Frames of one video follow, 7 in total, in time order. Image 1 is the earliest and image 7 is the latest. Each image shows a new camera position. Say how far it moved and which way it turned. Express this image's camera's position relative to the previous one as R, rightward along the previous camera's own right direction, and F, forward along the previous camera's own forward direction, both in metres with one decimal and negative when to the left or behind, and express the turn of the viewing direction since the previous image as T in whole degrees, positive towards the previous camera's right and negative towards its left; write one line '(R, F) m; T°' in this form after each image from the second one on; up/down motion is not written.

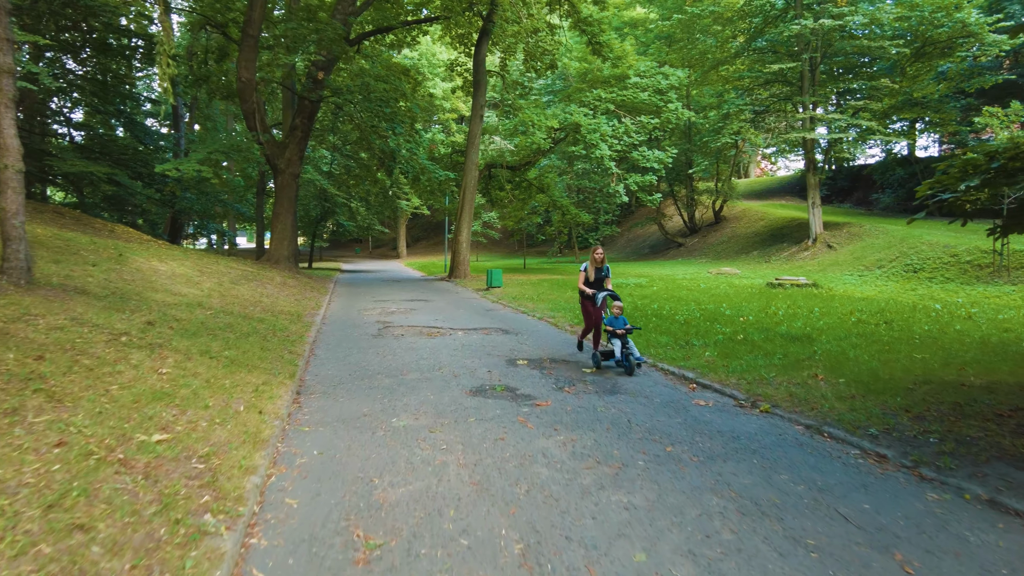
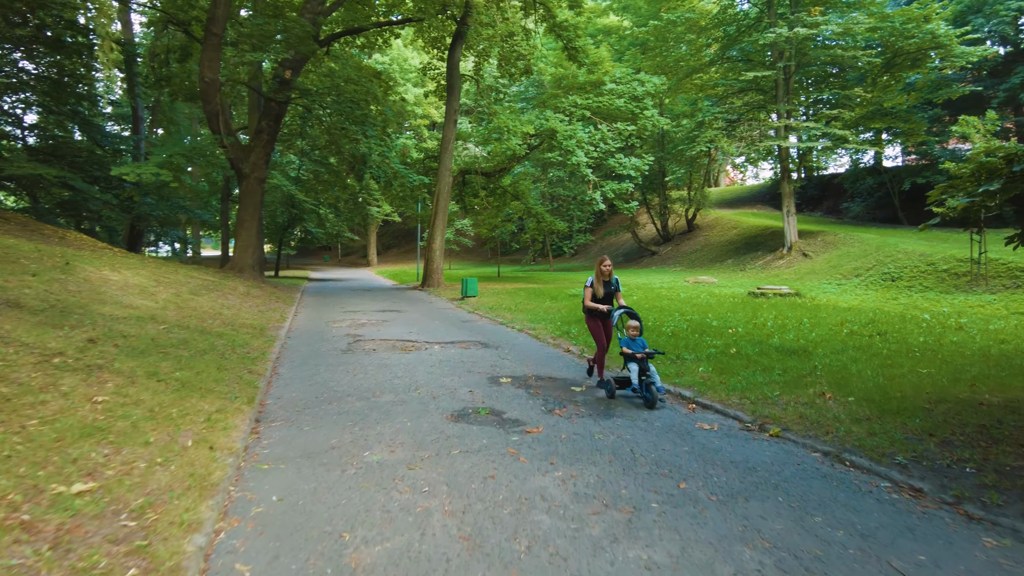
(-0.1, +0.5) m; +3°
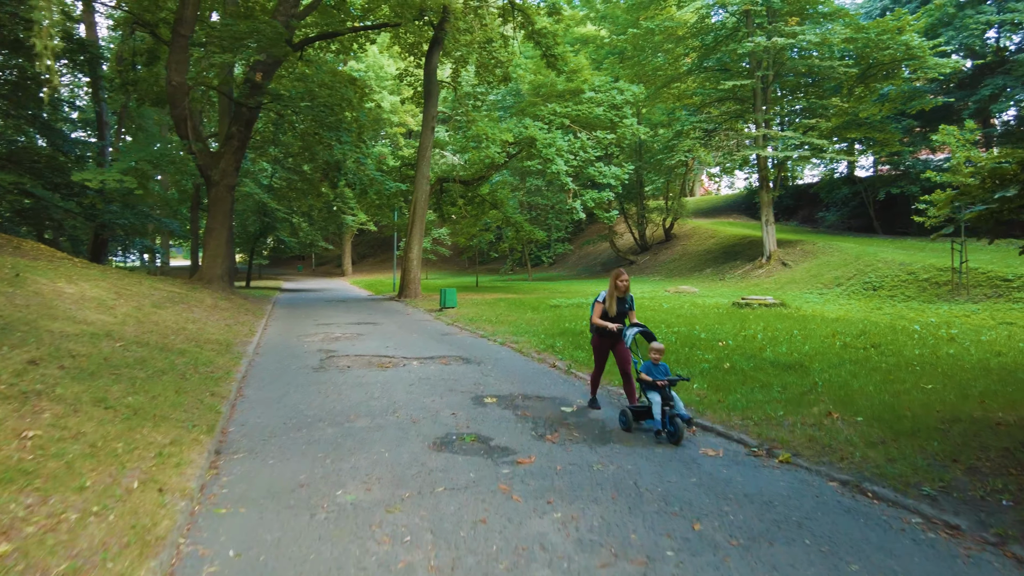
(-0.1, +0.4) m; +2°
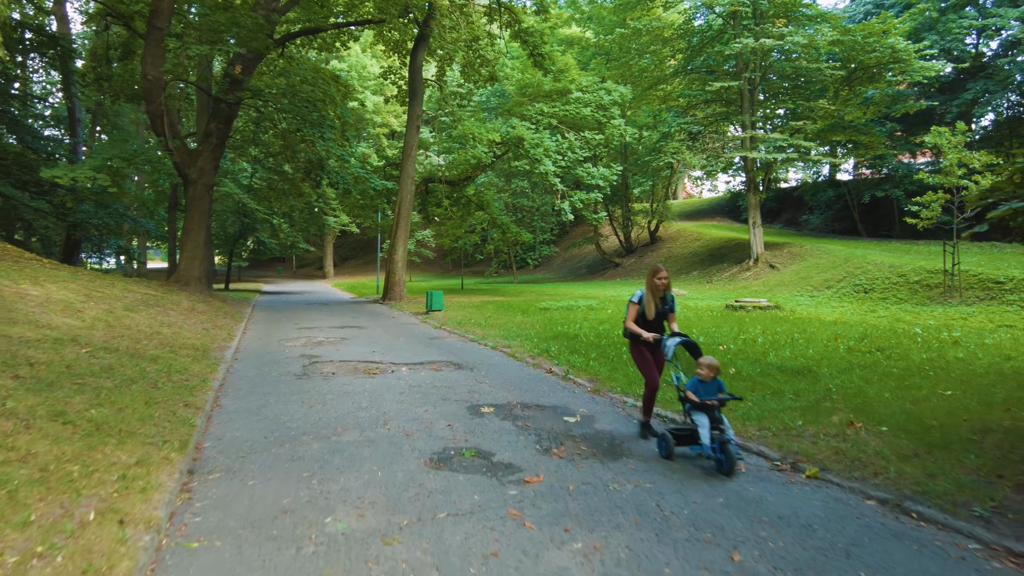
(-0.1, +0.4) m; +2°
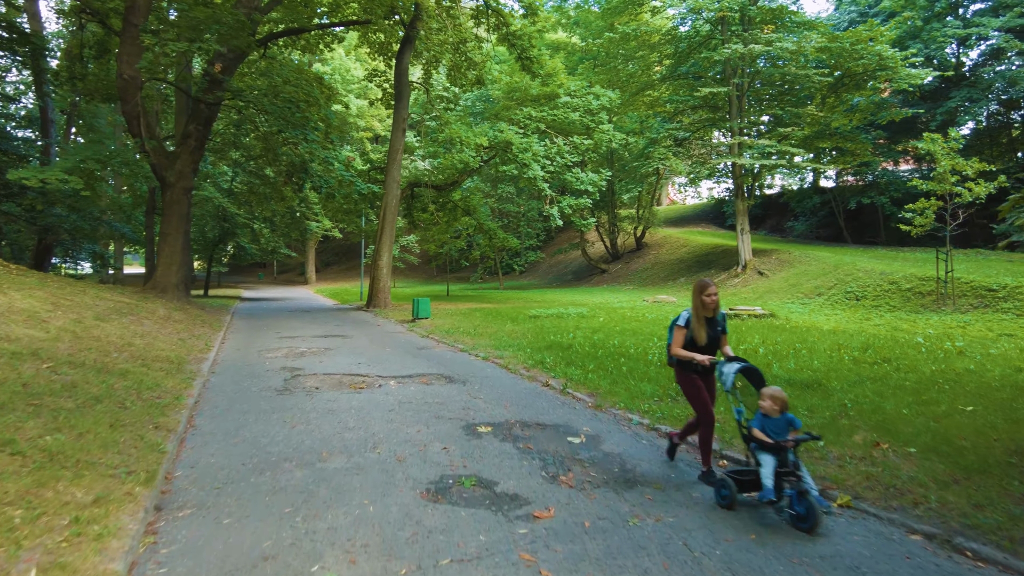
(-0.1, +0.4) m; +1°
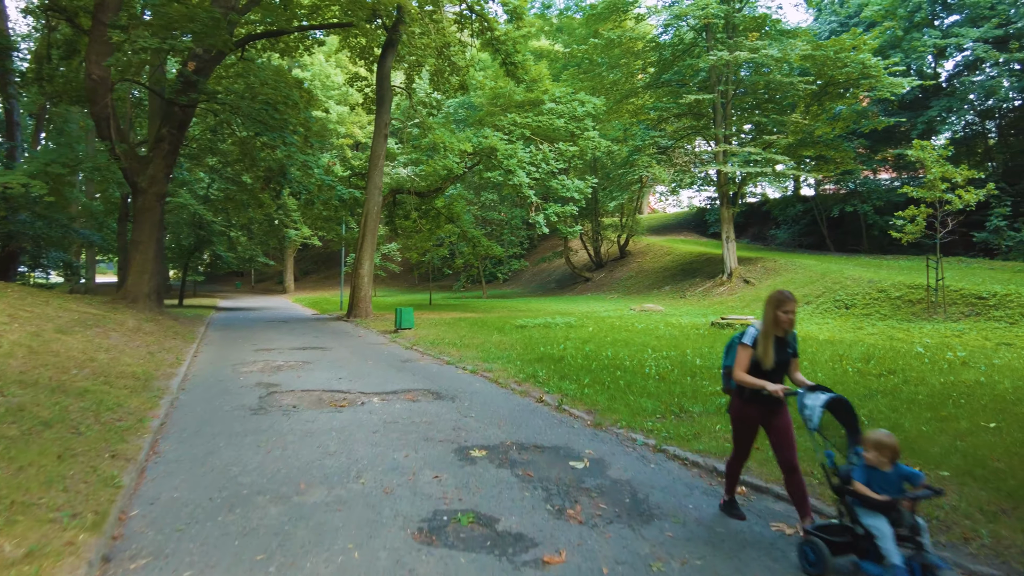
(-0.1, +0.4) m; +2°
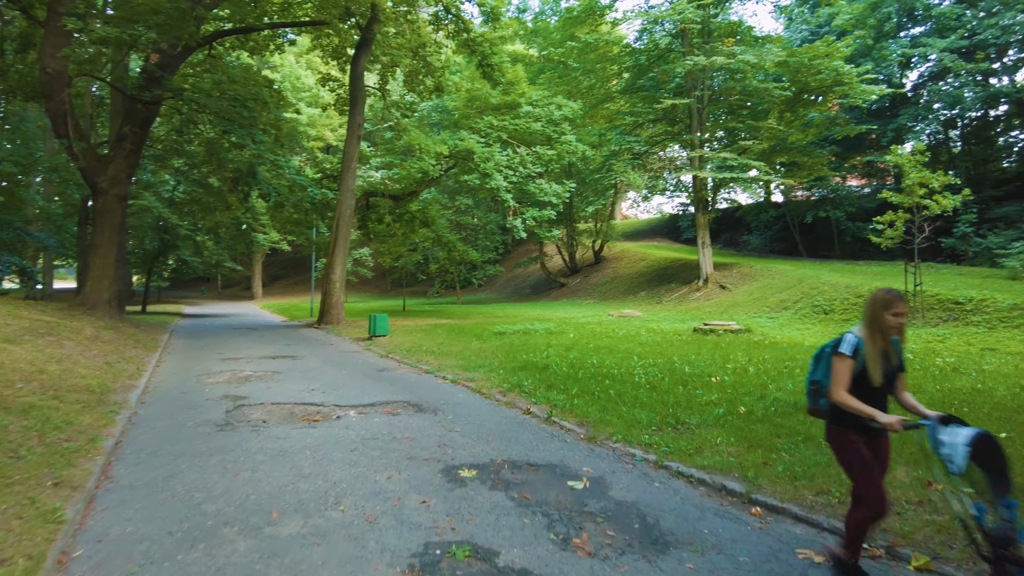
(-0.1, +0.4) m; +2°
